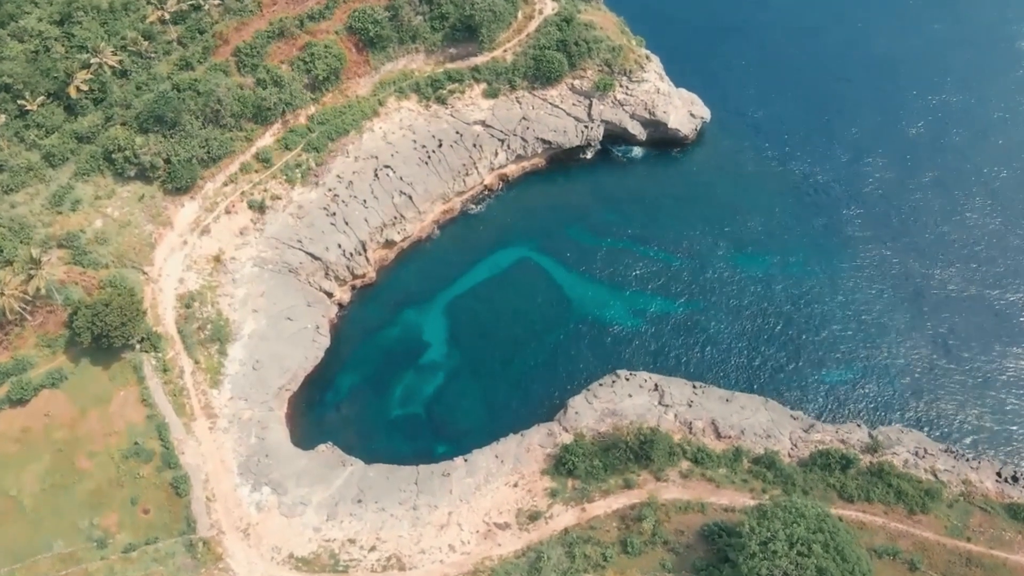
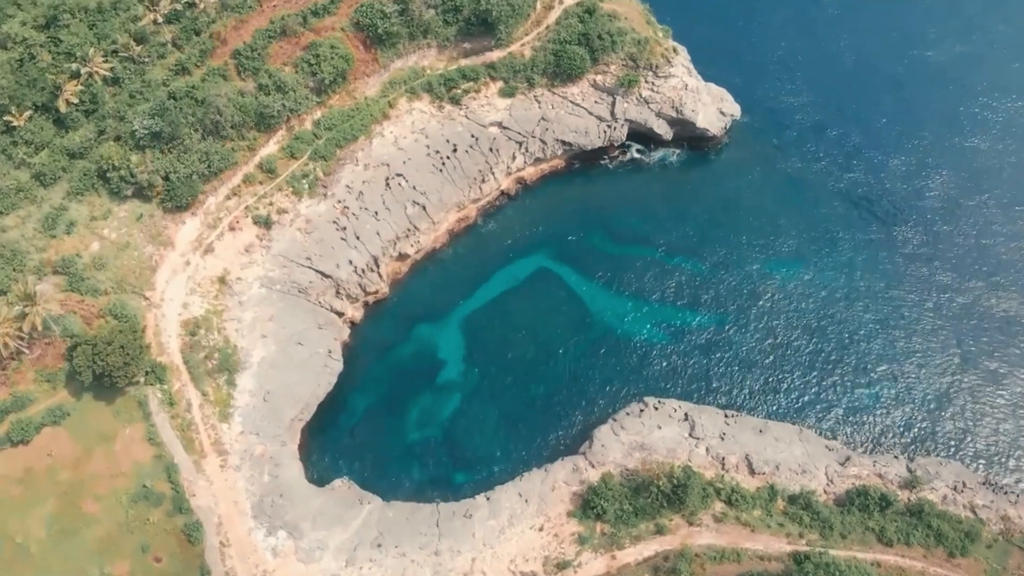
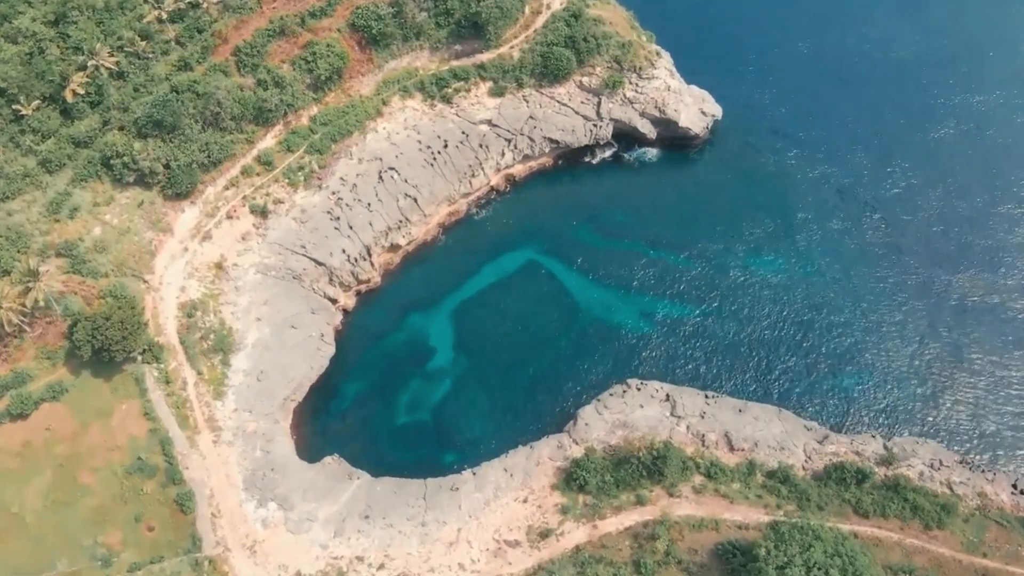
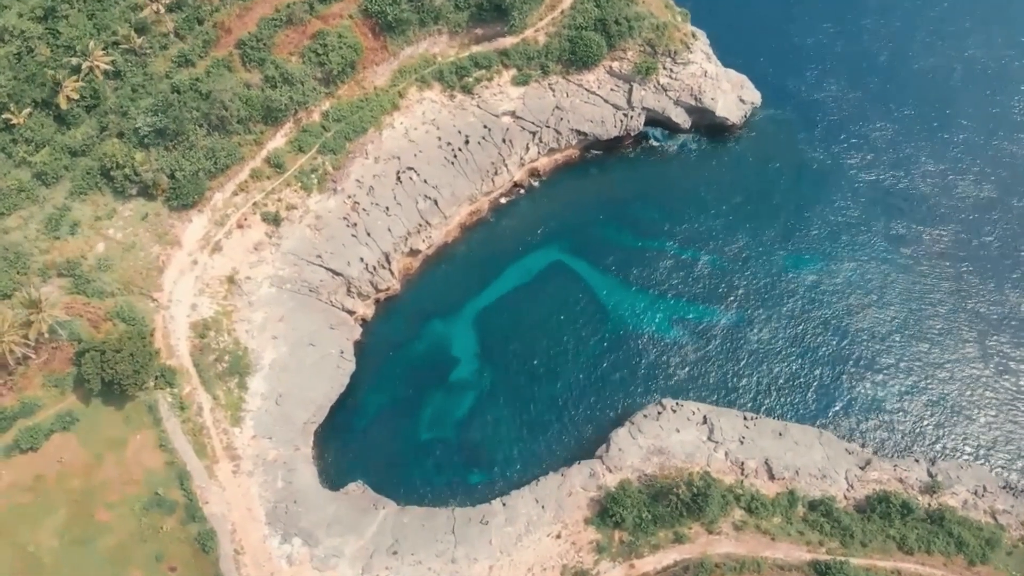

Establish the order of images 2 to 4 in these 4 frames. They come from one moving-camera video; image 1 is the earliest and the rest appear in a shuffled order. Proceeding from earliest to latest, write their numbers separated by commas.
3, 2, 4
